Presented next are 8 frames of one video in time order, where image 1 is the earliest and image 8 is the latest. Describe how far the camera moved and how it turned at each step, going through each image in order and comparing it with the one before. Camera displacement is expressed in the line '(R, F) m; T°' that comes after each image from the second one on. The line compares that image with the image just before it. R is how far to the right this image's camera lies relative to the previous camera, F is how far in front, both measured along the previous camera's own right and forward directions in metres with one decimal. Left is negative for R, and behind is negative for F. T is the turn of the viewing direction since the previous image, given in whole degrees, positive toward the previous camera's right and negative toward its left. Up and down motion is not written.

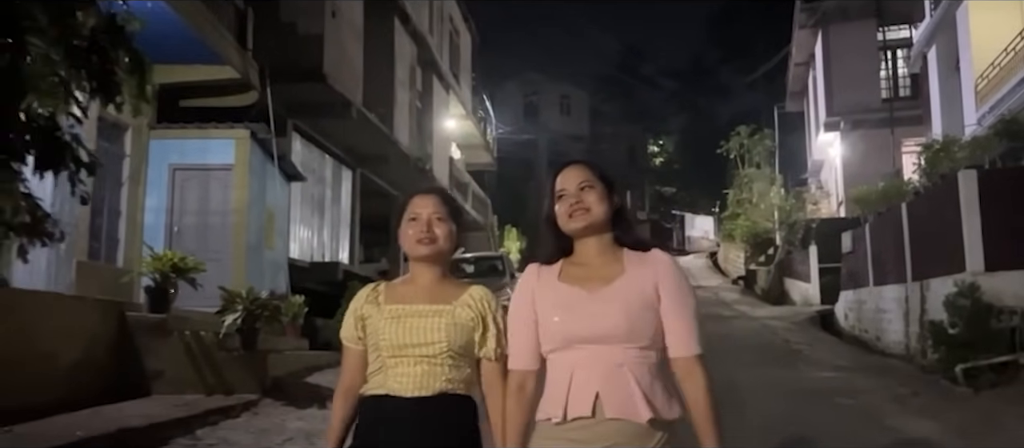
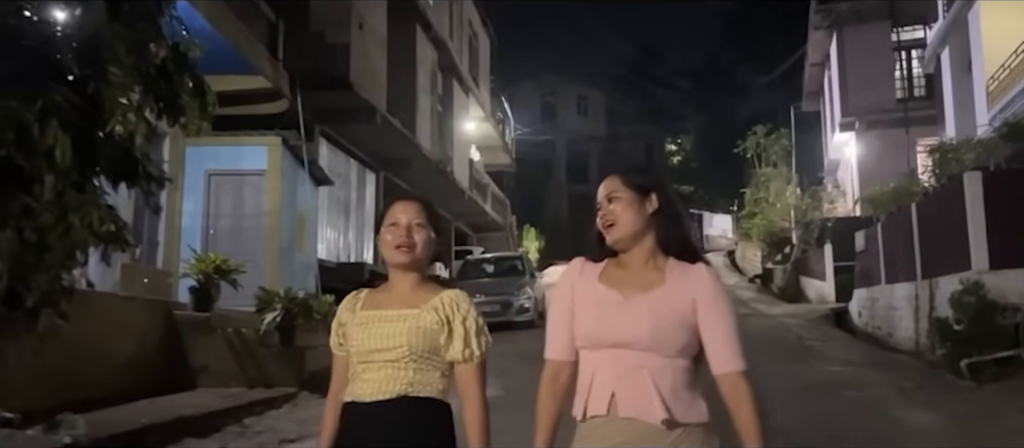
(0.0, -0.5) m; -1°
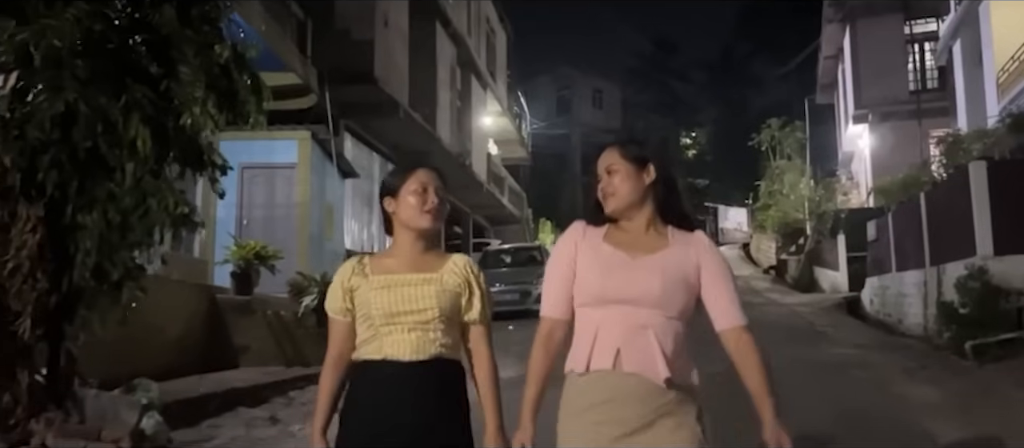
(-0.1, -0.5) m; -1°
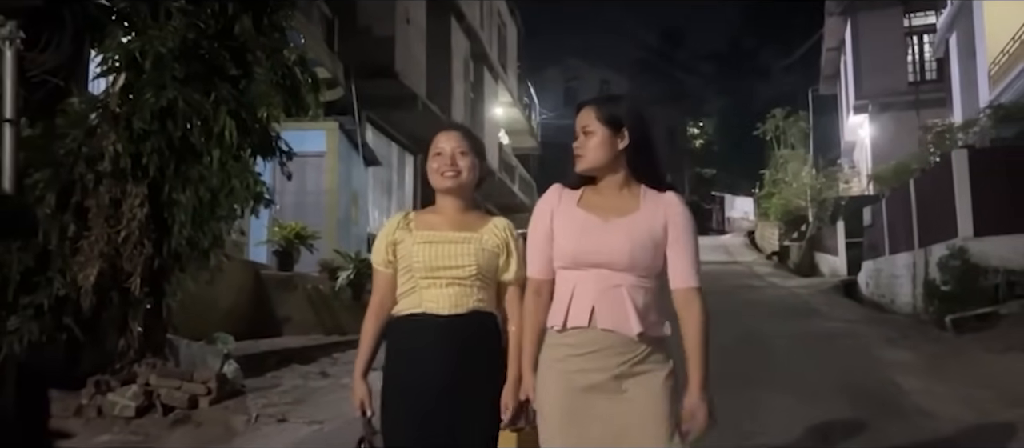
(-0.1, -0.9) m; 0°
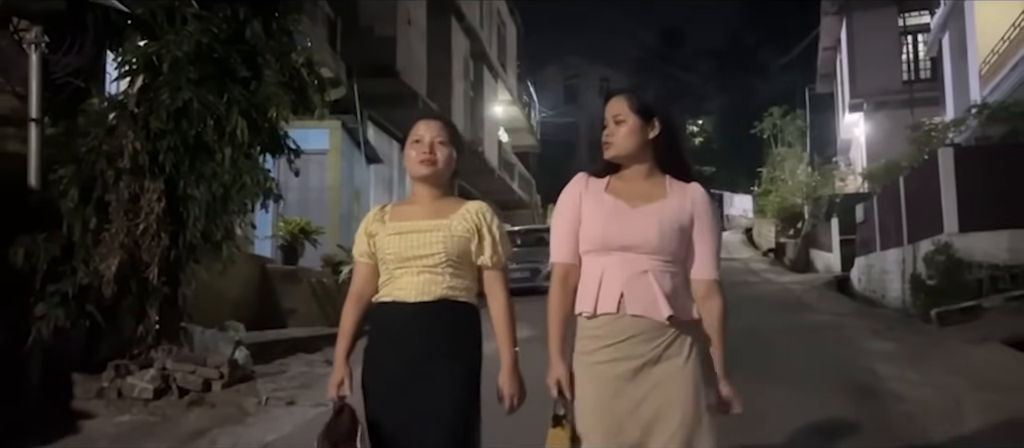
(0.0, -0.4) m; 0°
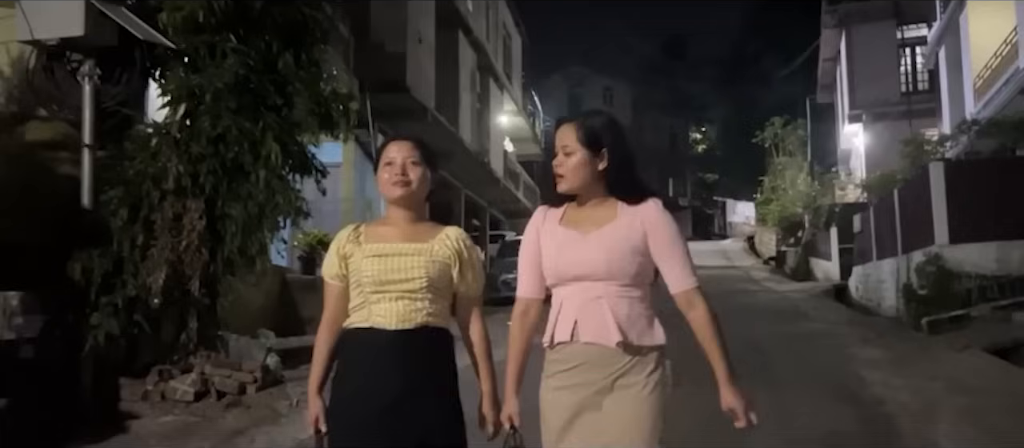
(-0.1, -0.5) m; 0°
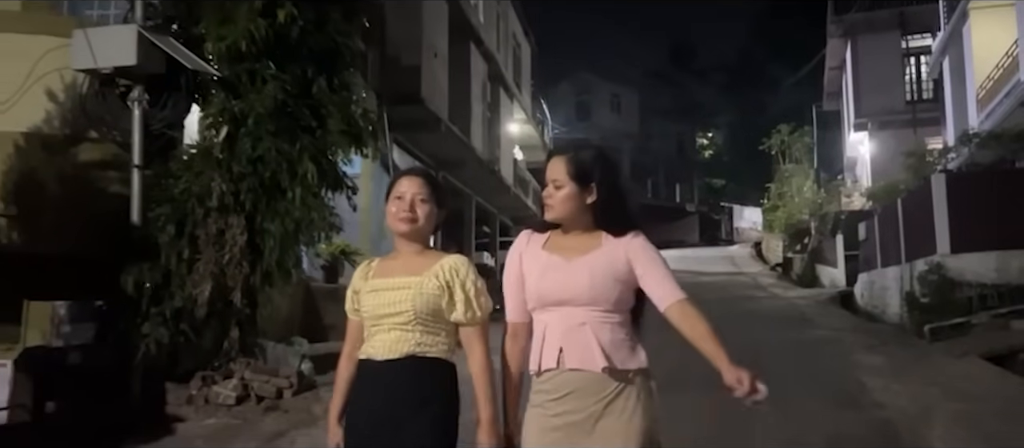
(-0.1, -0.4) m; 0°
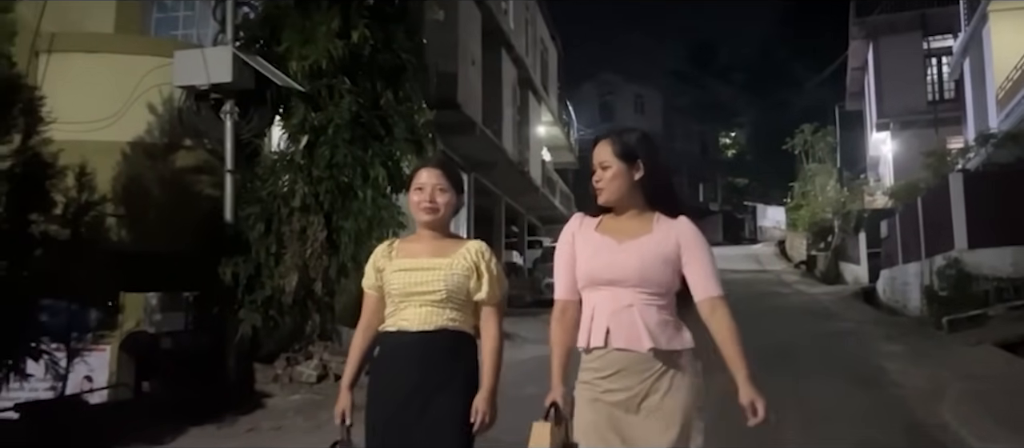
(-0.2, -0.8) m; -1°
